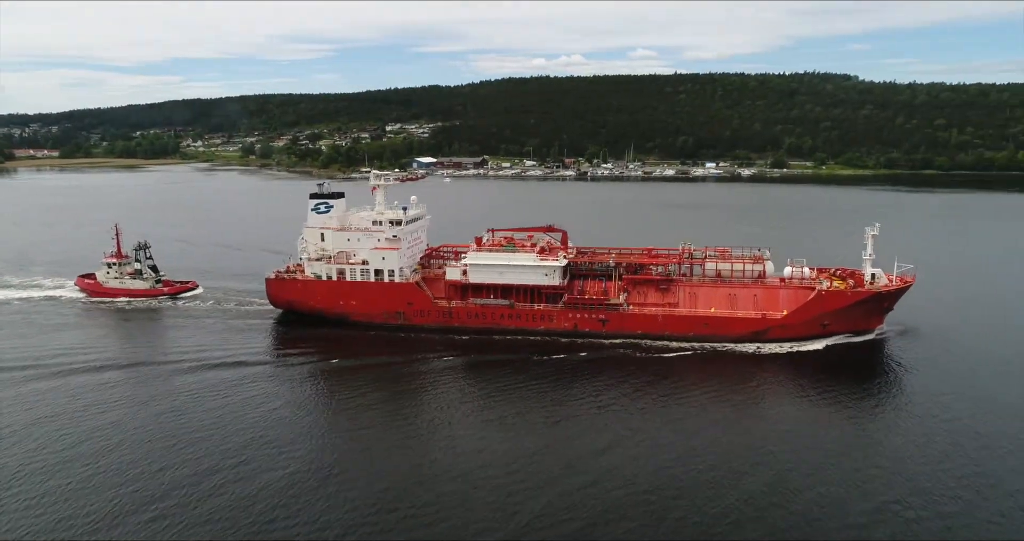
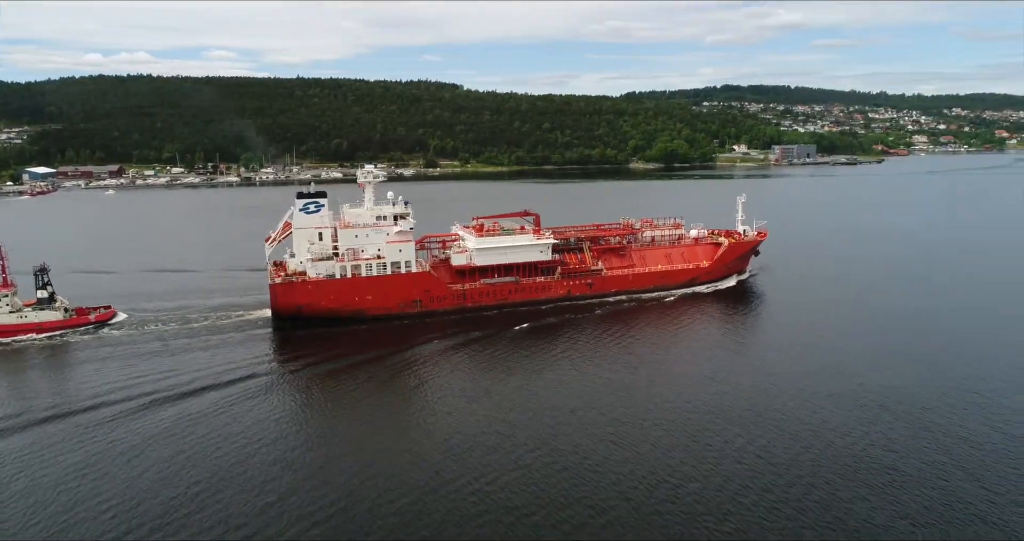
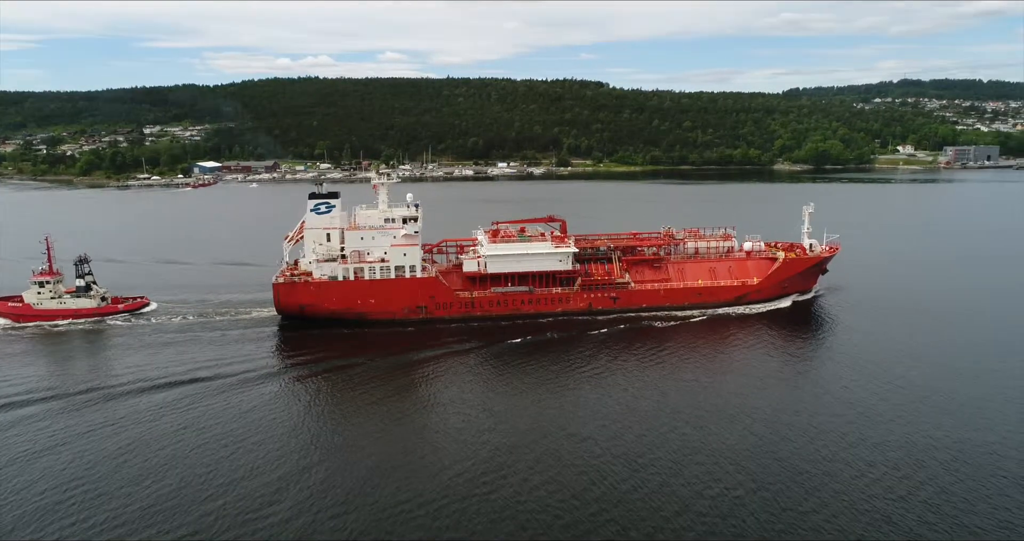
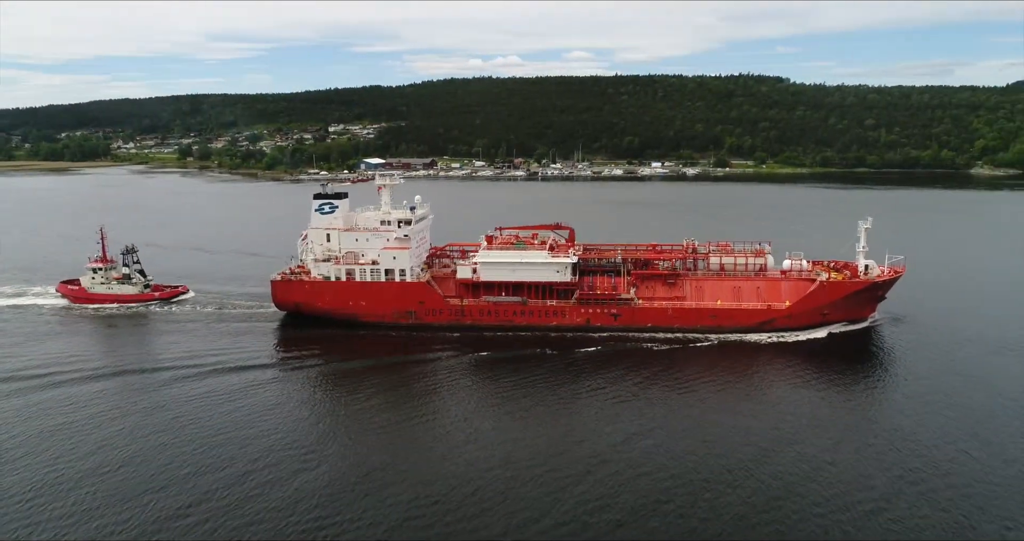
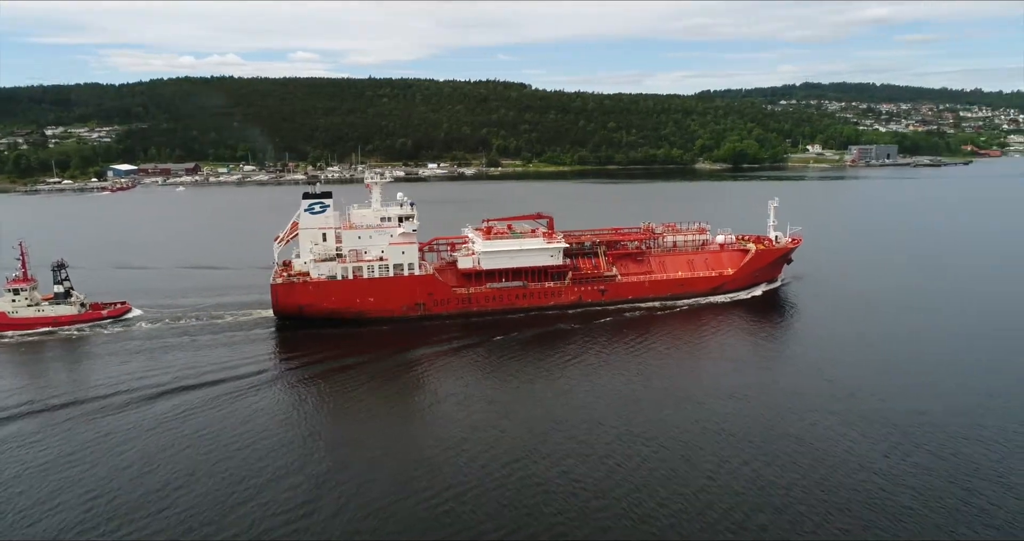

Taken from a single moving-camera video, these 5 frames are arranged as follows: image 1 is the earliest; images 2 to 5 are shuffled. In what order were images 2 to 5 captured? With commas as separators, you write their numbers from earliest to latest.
4, 3, 5, 2
